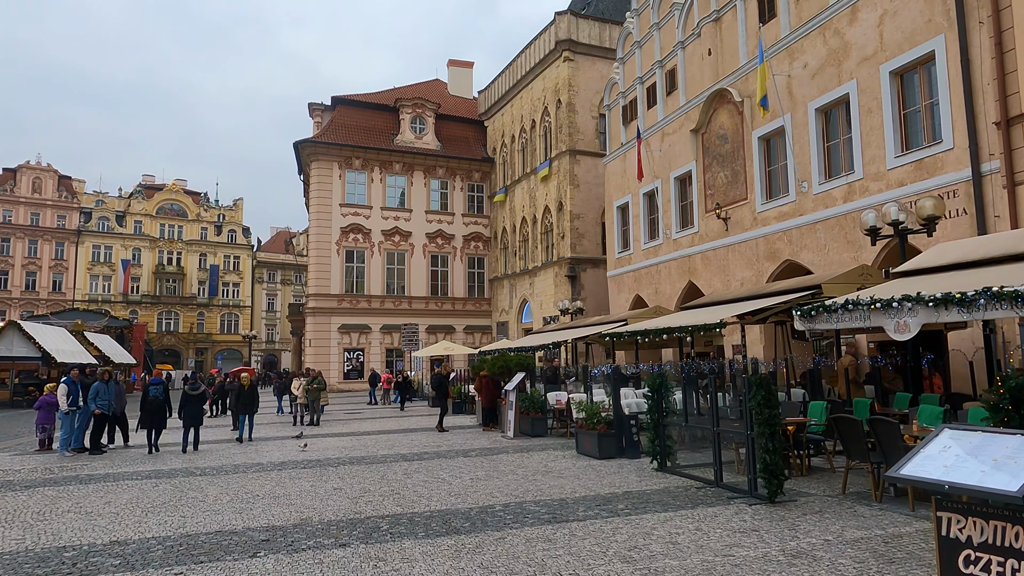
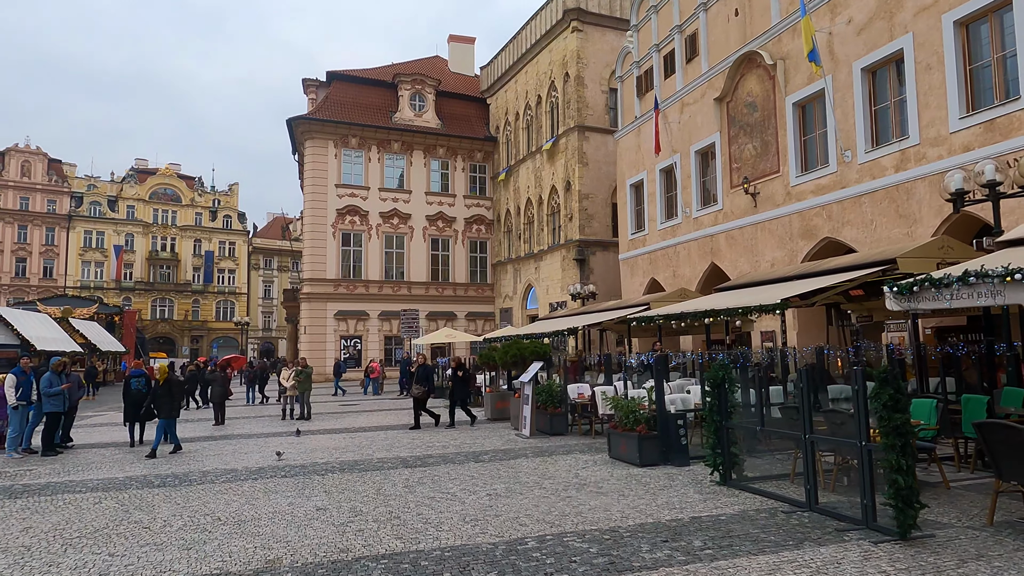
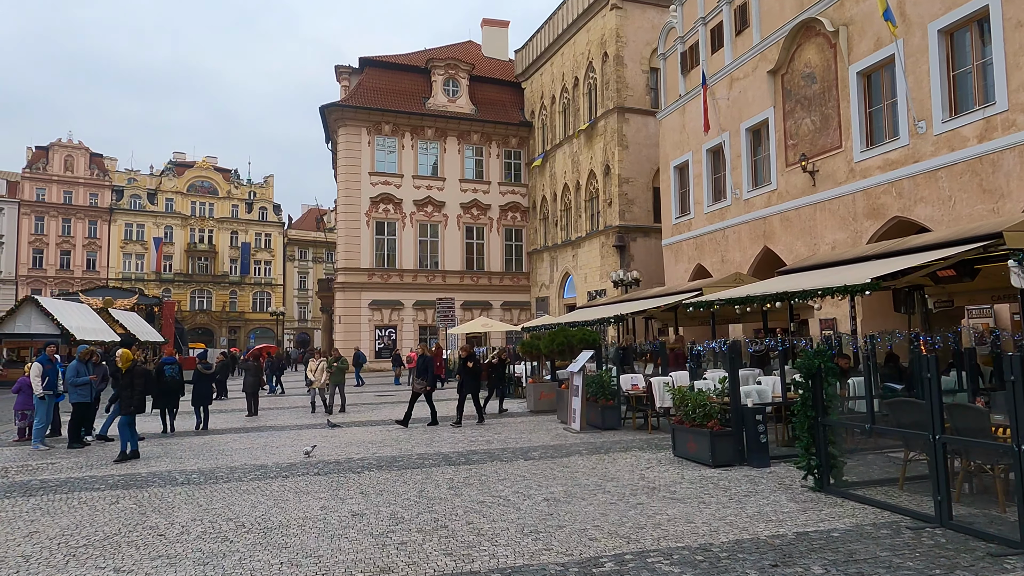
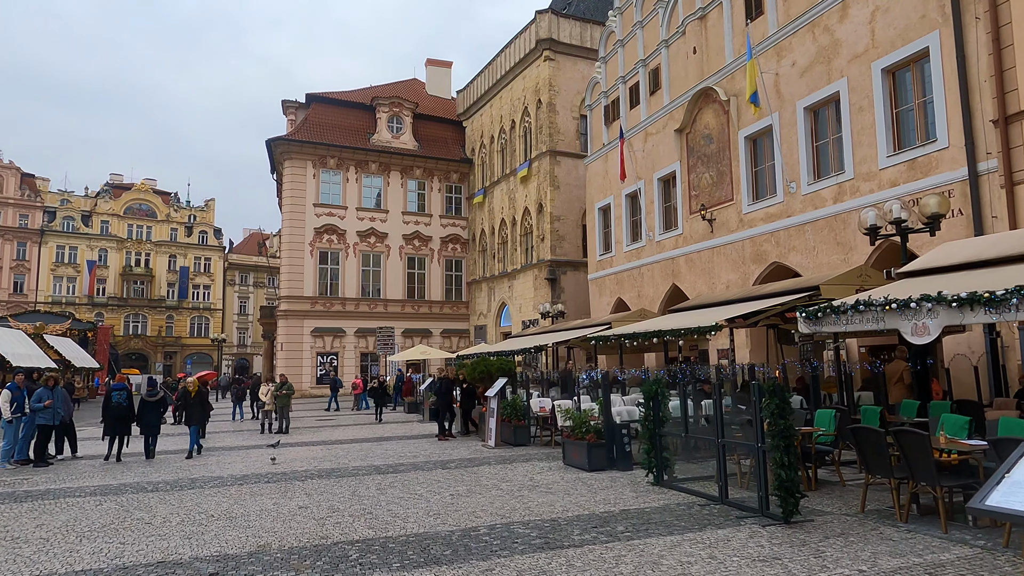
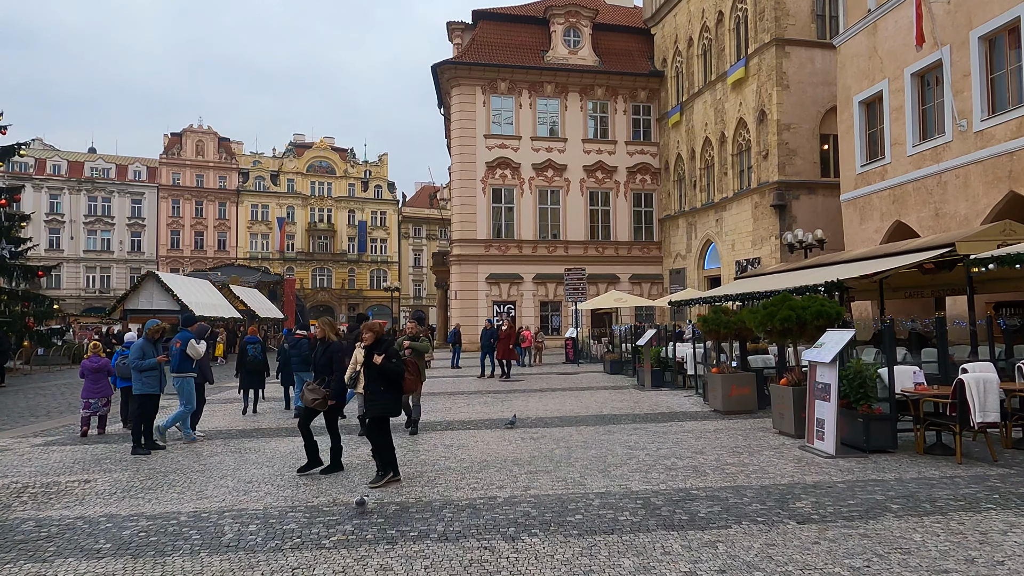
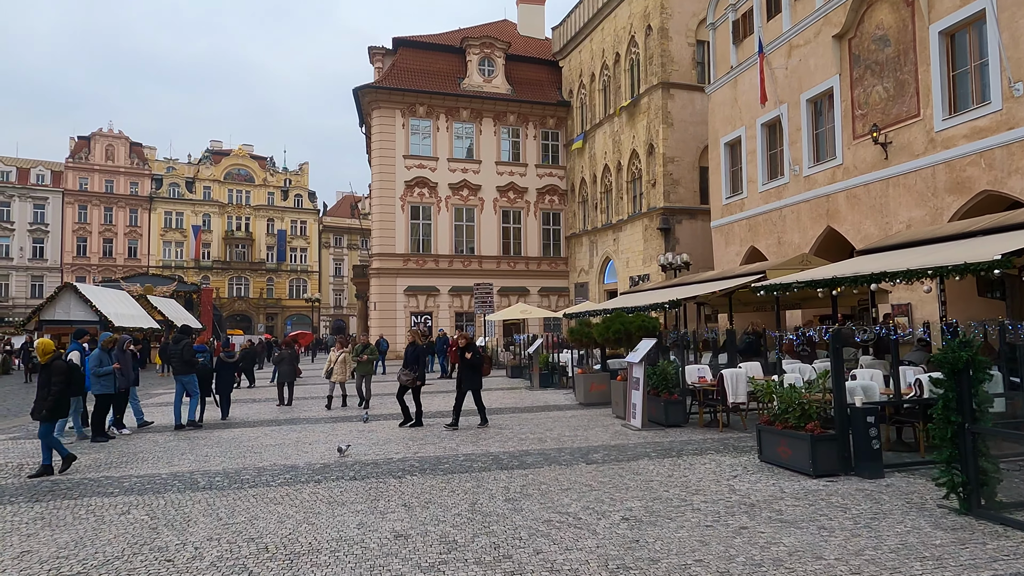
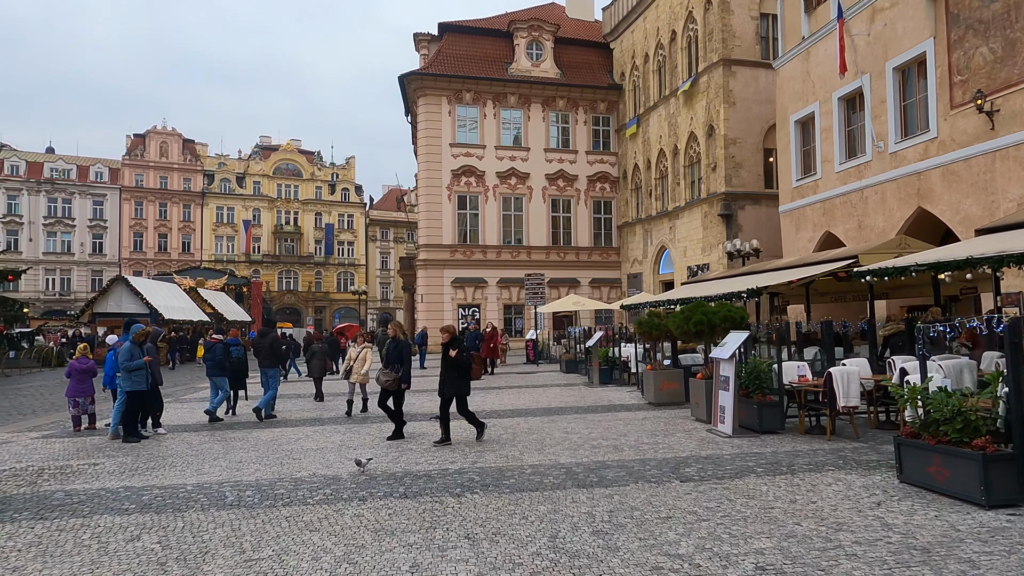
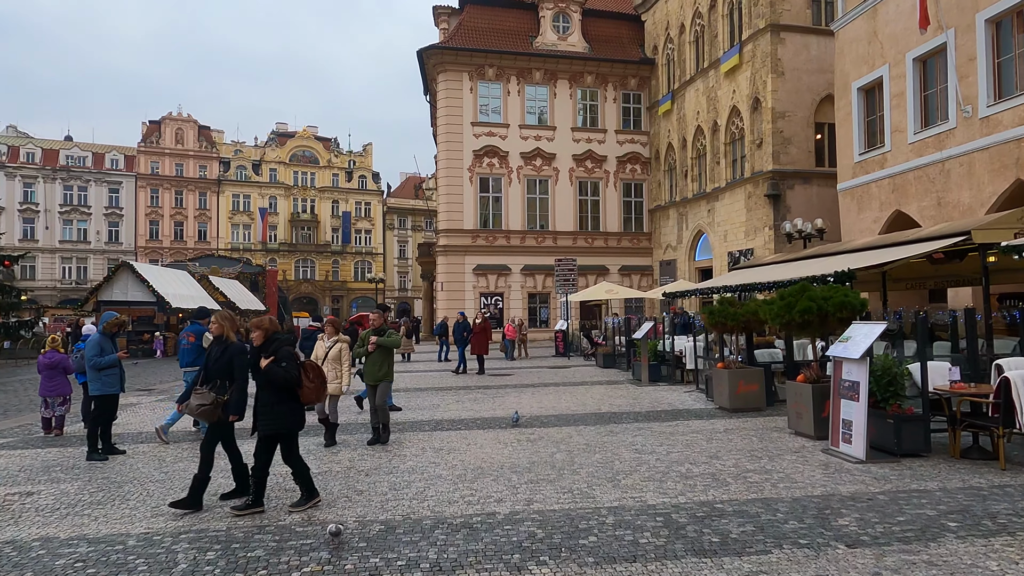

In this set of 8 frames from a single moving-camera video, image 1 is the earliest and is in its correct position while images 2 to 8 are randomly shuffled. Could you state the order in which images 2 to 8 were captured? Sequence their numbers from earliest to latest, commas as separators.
4, 2, 3, 6, 7, 5, 8
